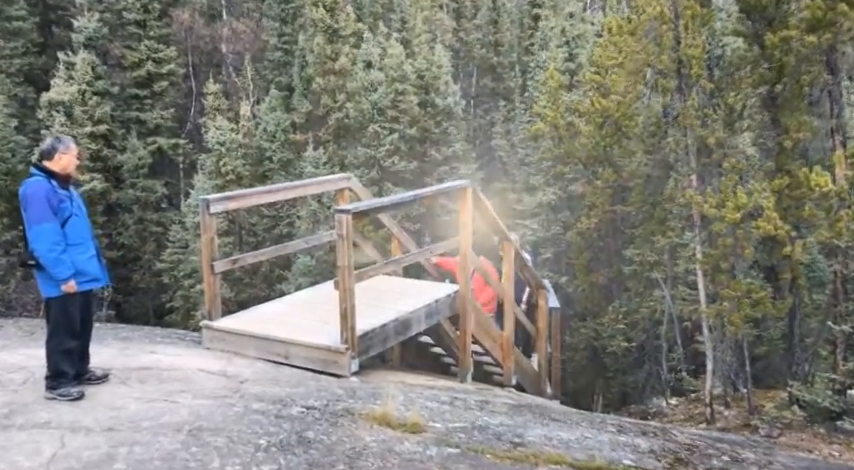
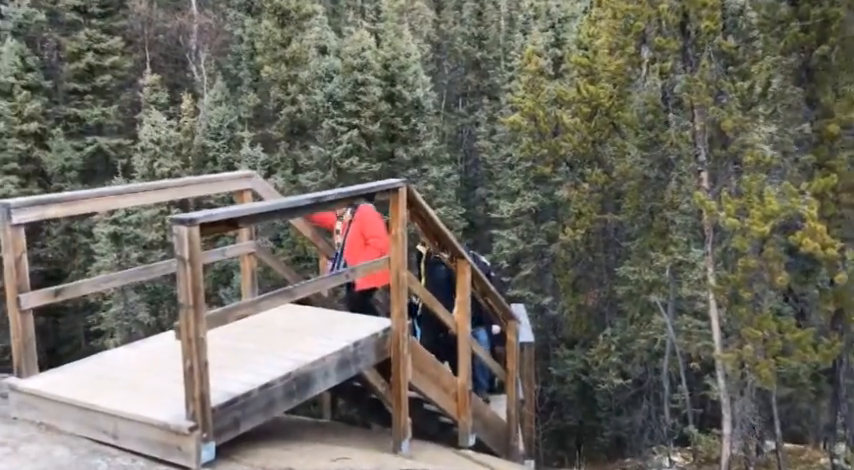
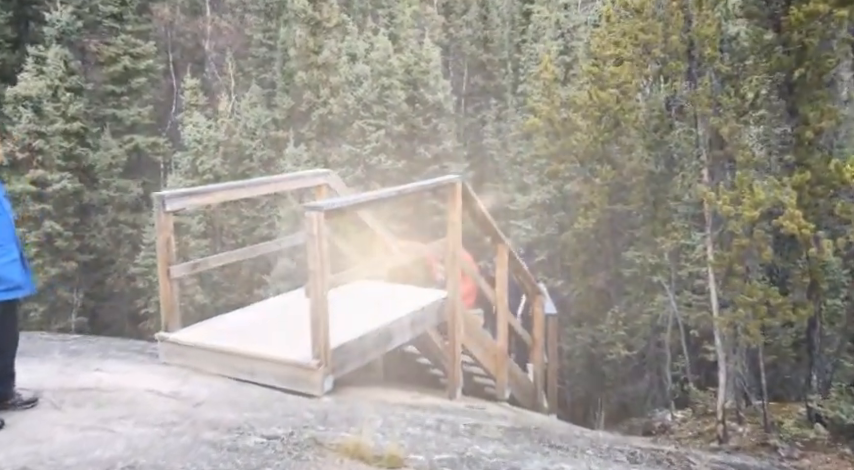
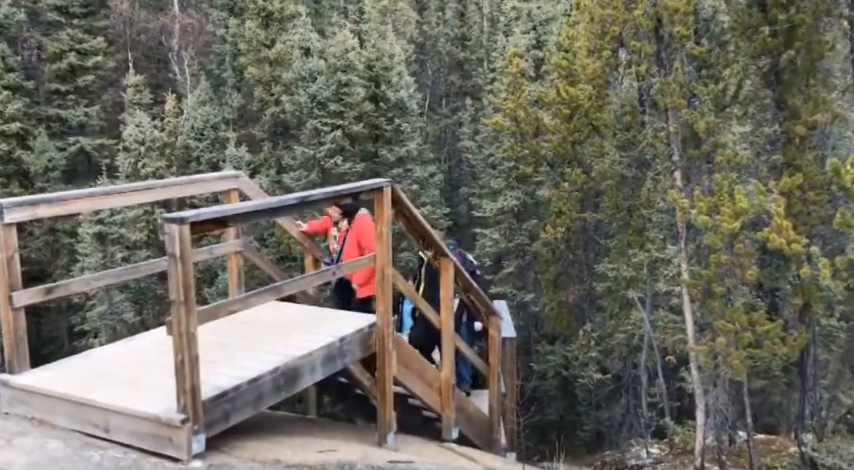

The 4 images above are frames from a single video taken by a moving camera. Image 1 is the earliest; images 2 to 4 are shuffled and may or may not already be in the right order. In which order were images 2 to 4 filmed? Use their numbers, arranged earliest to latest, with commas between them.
3, 4, 2
